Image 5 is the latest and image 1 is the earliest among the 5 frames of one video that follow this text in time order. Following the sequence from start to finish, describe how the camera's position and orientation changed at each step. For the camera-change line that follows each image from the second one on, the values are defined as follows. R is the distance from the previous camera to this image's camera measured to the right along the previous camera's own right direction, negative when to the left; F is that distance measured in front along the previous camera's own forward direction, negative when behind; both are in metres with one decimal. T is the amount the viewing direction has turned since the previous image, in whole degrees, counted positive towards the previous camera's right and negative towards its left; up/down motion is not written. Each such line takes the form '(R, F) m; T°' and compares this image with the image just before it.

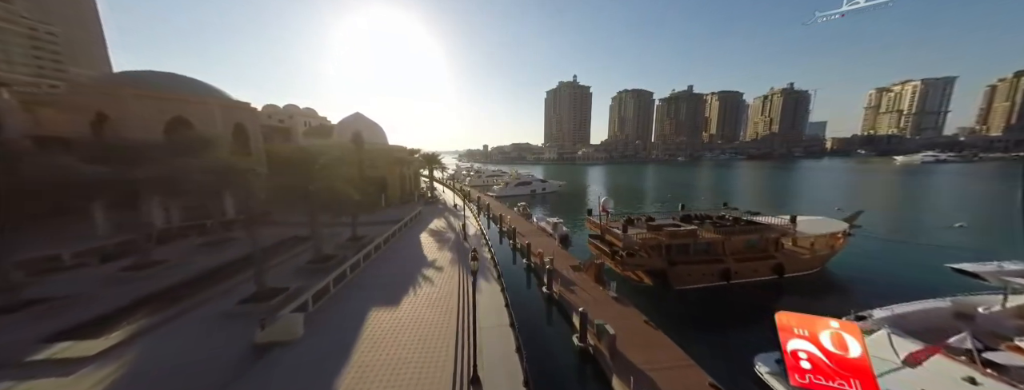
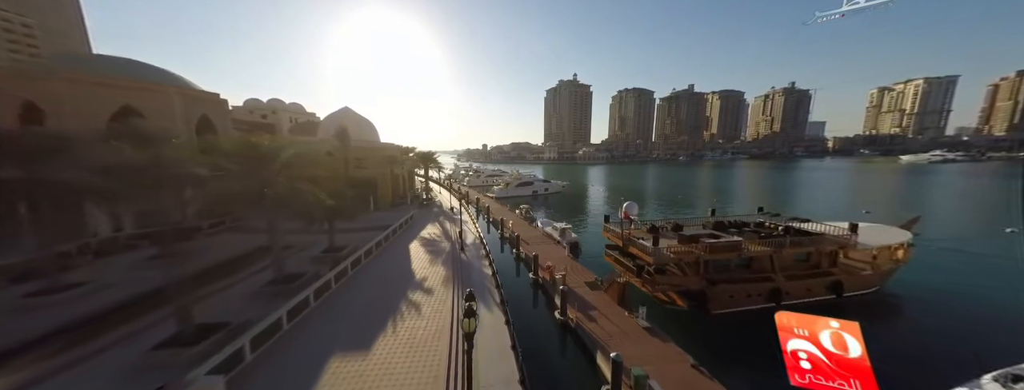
(-0.1, +1.0) m; 0°
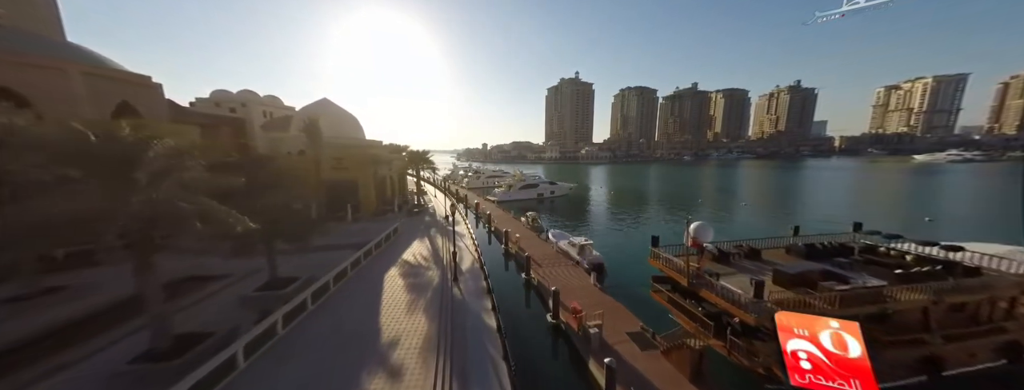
(-0.2, +1.6) m; 0°
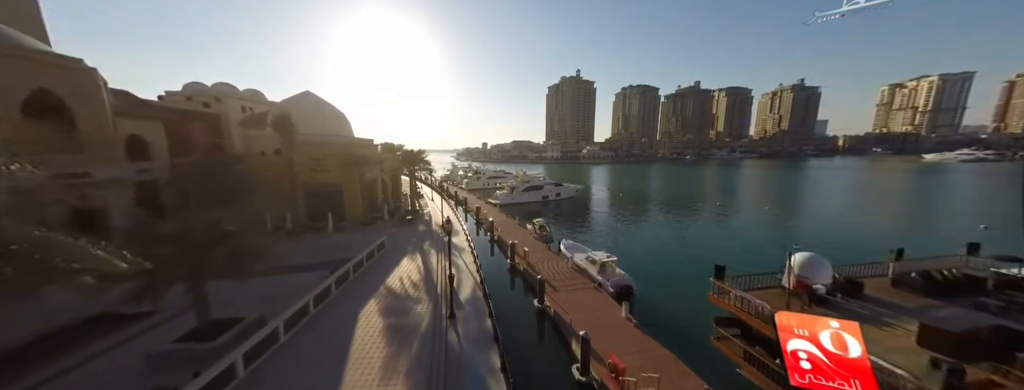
(-0.1, +0.4) m; 0°
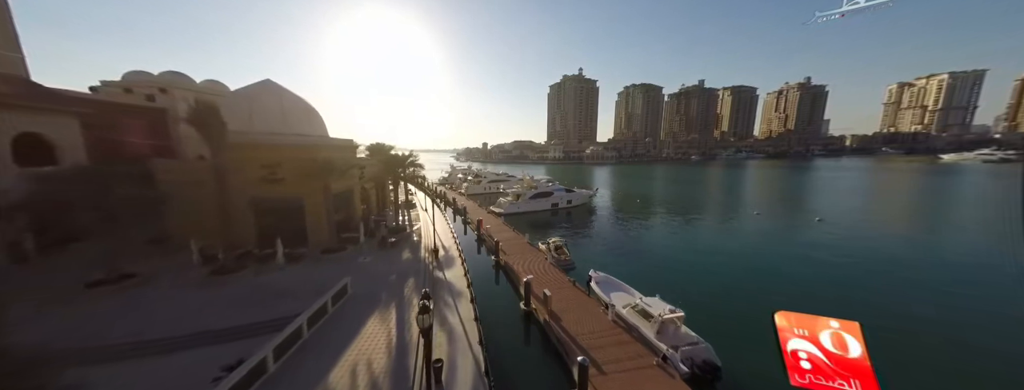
(-0.2, +1.4) m; 0°
